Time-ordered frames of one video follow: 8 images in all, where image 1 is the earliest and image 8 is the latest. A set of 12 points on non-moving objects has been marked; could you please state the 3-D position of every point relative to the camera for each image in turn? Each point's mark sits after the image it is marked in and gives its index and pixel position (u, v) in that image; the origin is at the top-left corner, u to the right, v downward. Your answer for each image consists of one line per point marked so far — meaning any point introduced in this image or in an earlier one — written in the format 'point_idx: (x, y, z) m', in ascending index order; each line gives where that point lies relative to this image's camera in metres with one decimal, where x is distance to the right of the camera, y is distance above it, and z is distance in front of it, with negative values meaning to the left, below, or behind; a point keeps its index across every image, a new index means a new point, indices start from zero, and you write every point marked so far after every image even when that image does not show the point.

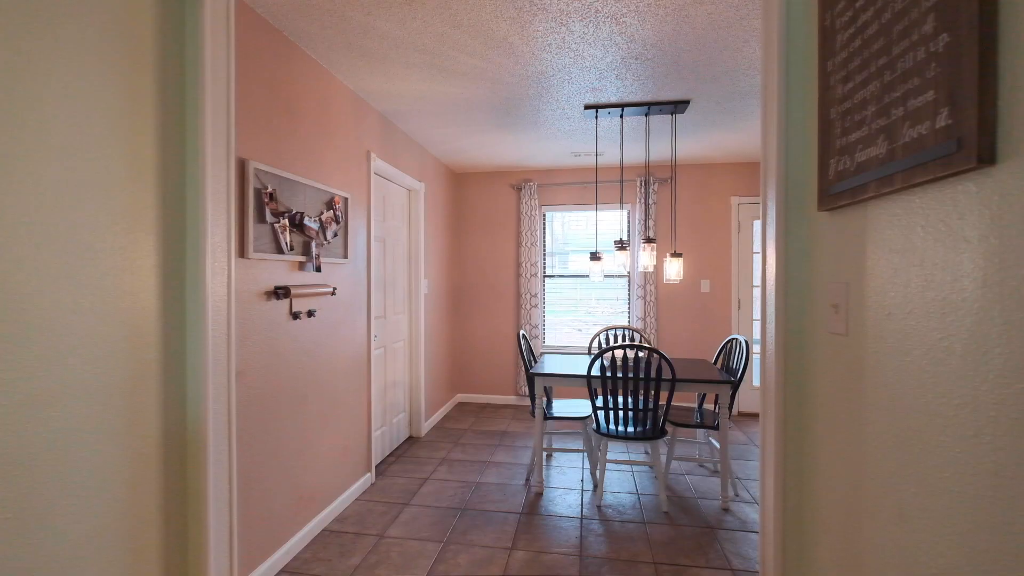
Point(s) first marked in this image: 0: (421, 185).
0: (-0.8, +0.9, +4.1) m
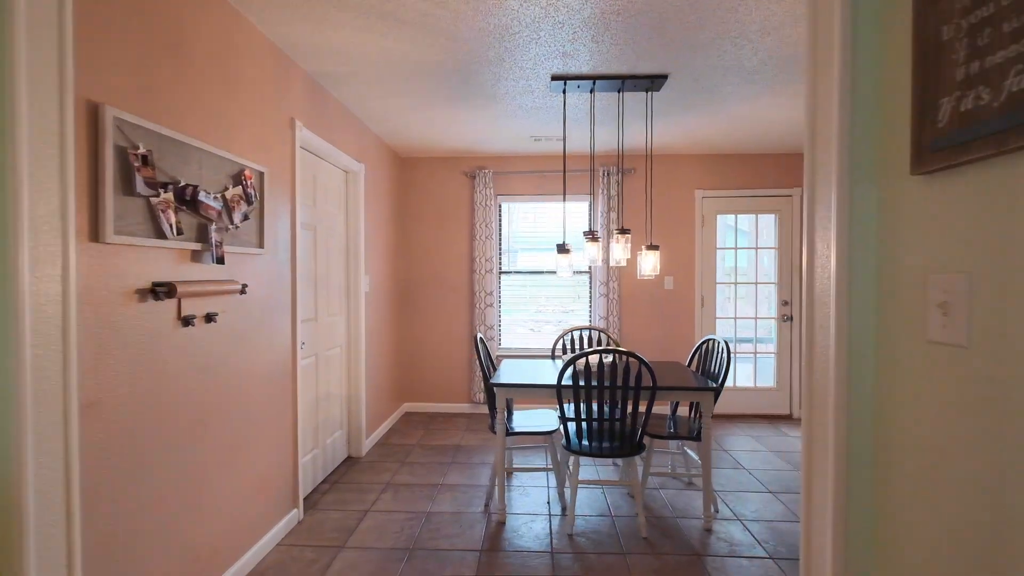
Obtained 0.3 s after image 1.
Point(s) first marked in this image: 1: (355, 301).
0: (-1.2, +1.0, +3.6) m
1: (-1.2, -0.1, +3.6) m
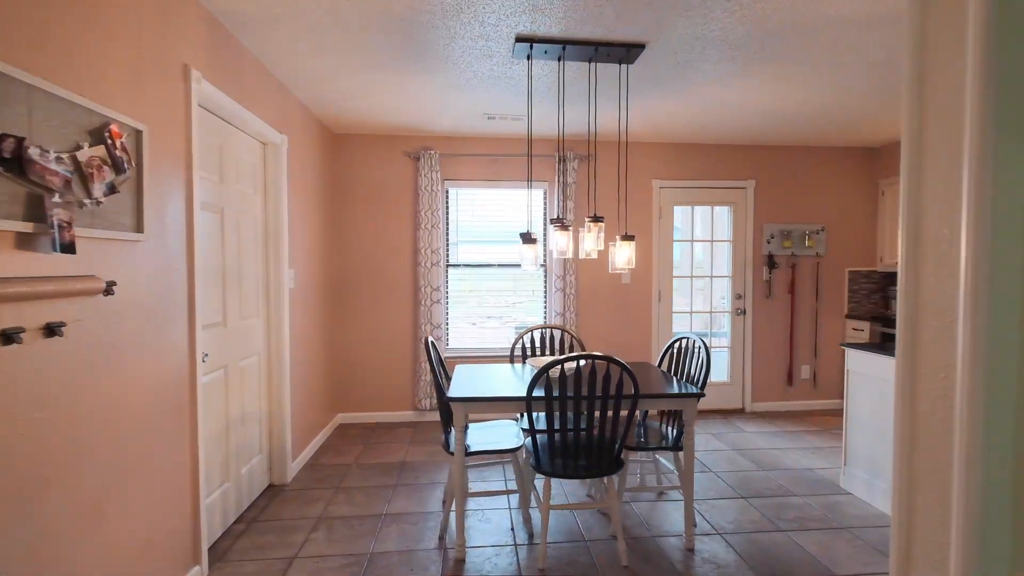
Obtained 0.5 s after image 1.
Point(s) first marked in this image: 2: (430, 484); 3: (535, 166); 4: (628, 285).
0: (-1.5, +1.0, +3.0) m
1: (-1.5, -0.1, +3.0) m
2: (-0.5, -1.3, +3.0) m
3: (+0.2, +1.1, +4.2) m
4: (+1.1, 0.0, +4.4) m
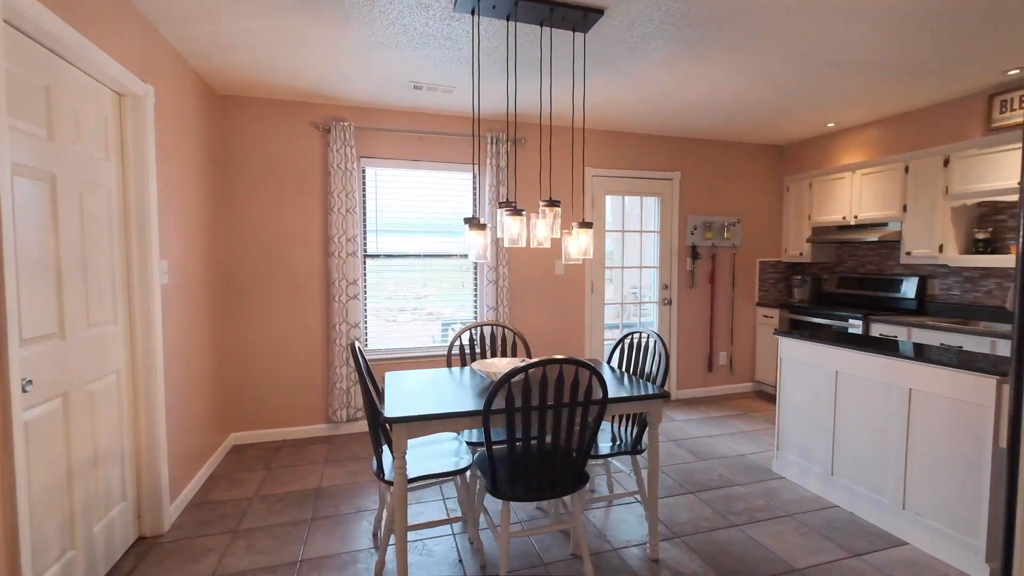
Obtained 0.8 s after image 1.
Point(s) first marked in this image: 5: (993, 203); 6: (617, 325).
0: (-1.8, +1.0, +2.3) m
1: (-1.9, 0.0, +2.3) m
2: (-0.9, -1.3, +2.5) m
3: (-0.4, +1.2, +3.8) m
4: (+0.5, +0.1, +4.2) m
5: (+3.7, +0.7, +3.5) m
6: (+1.0, -0.4, +4.5) m
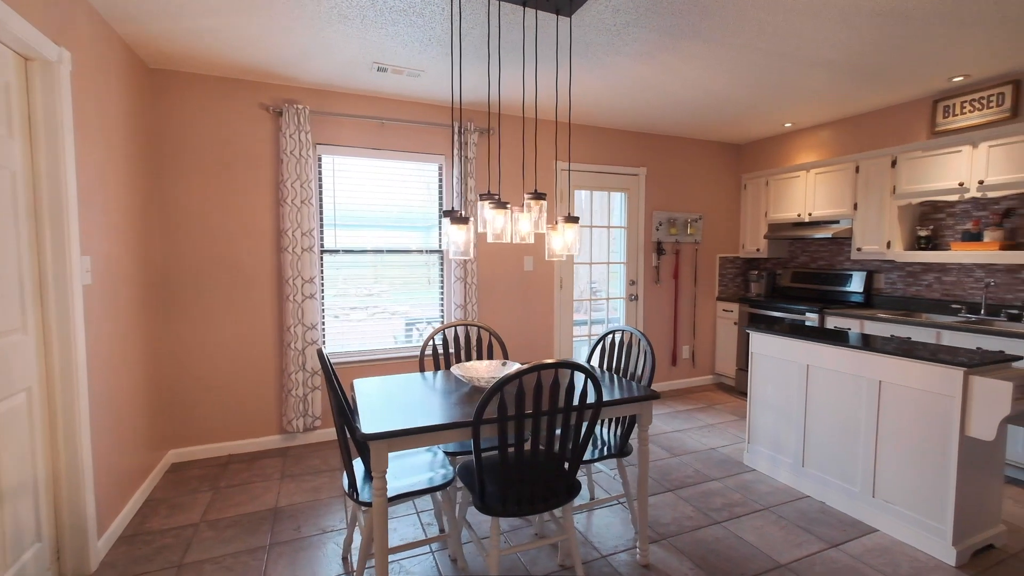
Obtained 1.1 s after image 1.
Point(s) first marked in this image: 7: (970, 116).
0: (-1.9, +1.0, +1.9) m
1: (-2.0, -0.1, +2.0) m
2: (-1.0, -1.3, +2.3) m
3: (-0.7, +1.2, +3.6) m
4: (+0.2, +0.1, +4.1) m
5: (+3.5, +0.7, +3.8) m
6: (+0.7, -0.3, +4.4) m
7: (+3.3, +1.2, +3.3) m
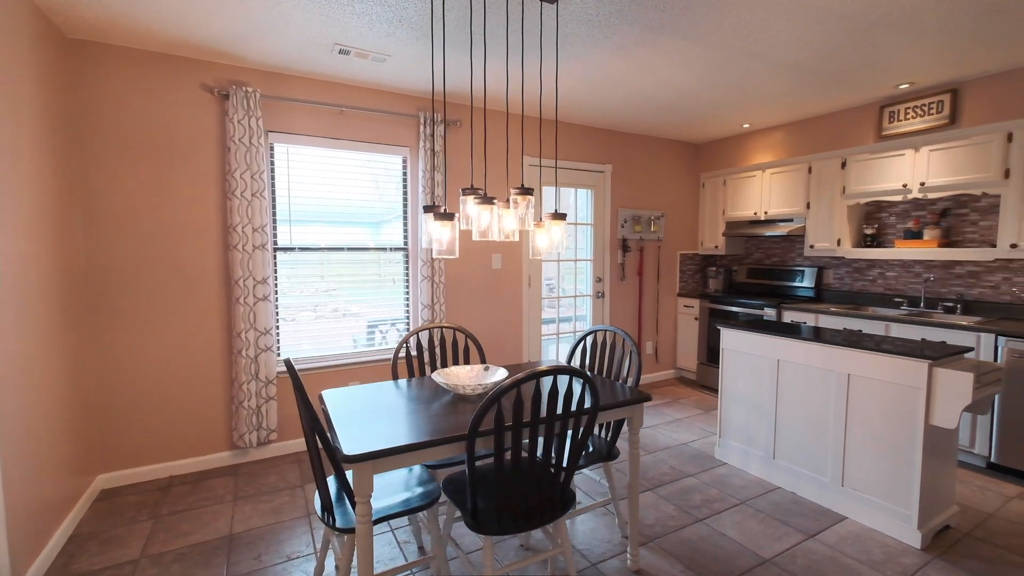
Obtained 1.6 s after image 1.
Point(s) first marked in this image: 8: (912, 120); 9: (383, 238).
0: (-2.0, +1.0, +1.6) m
1: (-2.0, -0.1, +1.6) m
2: (-1.1, -1.3, +2.1) m
3: (-0.9, +1.2, +3.4) m
4: (-0.1, +0.2, +4.0) m
5: (+3.2, +0.8, +4.0) m
6: (+0.4, -0.3, +4.4) m
7: (+3.1, +1.3, +3.5) m
8: (+3.1, +1.3, +3.5) m
9: (-1.0, +0.4, +3.5) m
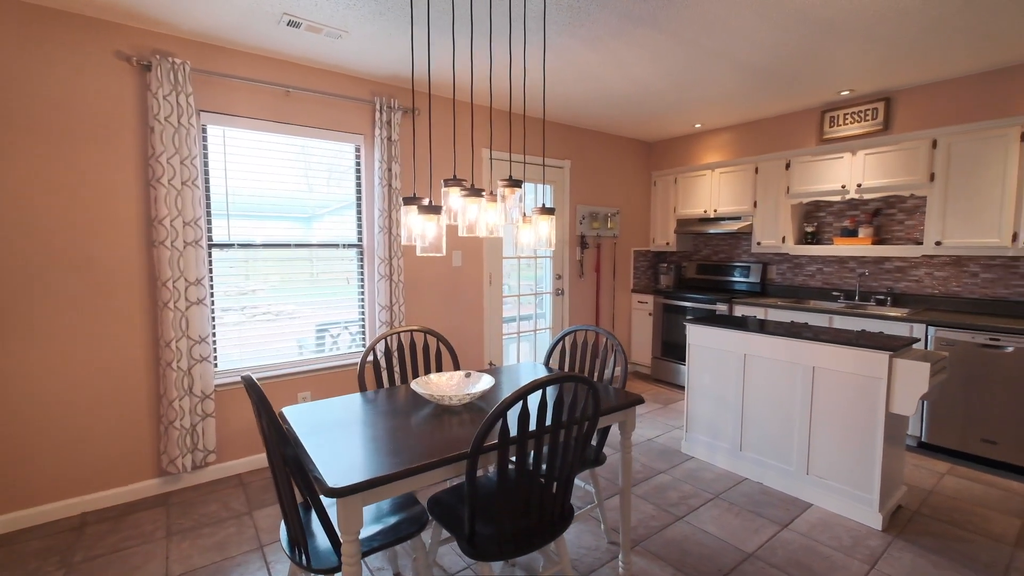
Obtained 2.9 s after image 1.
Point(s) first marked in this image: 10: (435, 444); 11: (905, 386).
0: (-2.0, +0.9, +1.2) m
1: (-2.0, -0.1, +1.2) m
2: (-1.1, -1.3, +1.8) m
3: (-1.2, +1.2, +3.1) m
4: (-0.4, +0.2, +3.8) m
5: (+2.9, +0.8, +4.3) m
6: (0.0, -0.3, +4.2) m
7: (+2.8, +1.3, +3.7) m
8: (+2.8, +1.3, +3.7) m
9: (-1.2, +0.4, +3.2) m
10: (-0.3, -0.5, +1.6) m
11: (+1.9, -0.5, +2.2) m
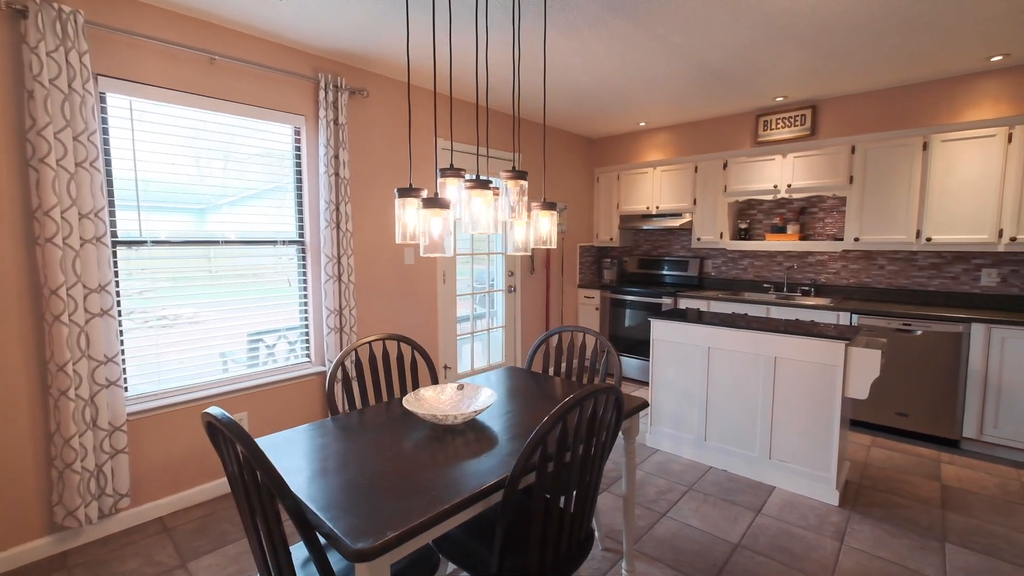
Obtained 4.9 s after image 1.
0: (-1.8, +0.9, +0.6) m
1: (-1.8, -0.2, +0.7) m
2: (-1.0, -1.3, +1.5) m
3: (-1.4, +1.2, +2.7) m
4: (-0.8, +0.2, +3.5) m
5: (+2.4, +0.9, +4.6) m
6: (-0.4, -0.3, +4.0) m
7: (+2.4, +1.4, +4.0) m
8: (+2.4, +1.4, +4.0) m
9: (-1.5, +0.4, +2.8) m
10: (-0.2, -0.6, +1.4) m
11: (+1.8, -0.4, +2.4) m
